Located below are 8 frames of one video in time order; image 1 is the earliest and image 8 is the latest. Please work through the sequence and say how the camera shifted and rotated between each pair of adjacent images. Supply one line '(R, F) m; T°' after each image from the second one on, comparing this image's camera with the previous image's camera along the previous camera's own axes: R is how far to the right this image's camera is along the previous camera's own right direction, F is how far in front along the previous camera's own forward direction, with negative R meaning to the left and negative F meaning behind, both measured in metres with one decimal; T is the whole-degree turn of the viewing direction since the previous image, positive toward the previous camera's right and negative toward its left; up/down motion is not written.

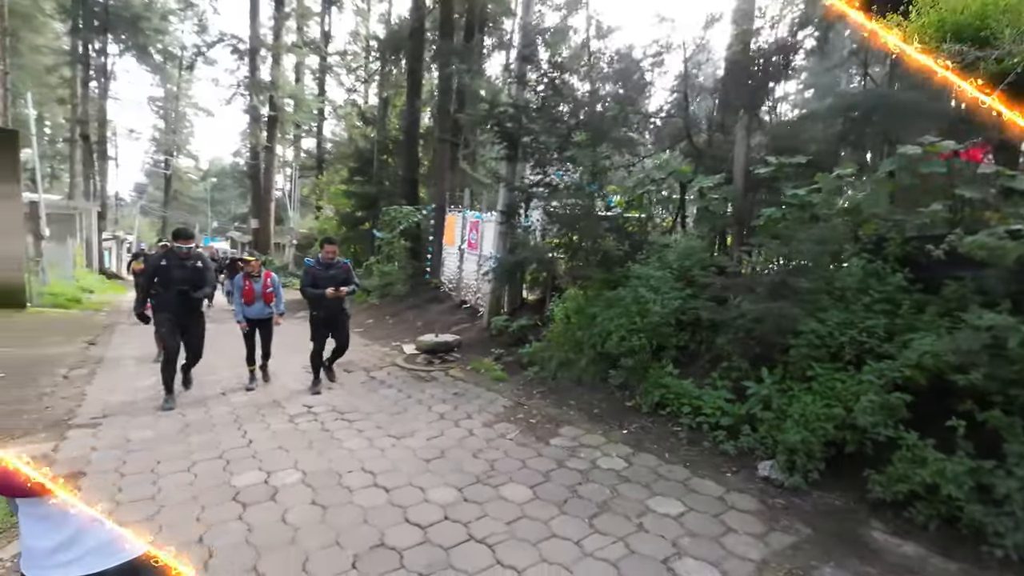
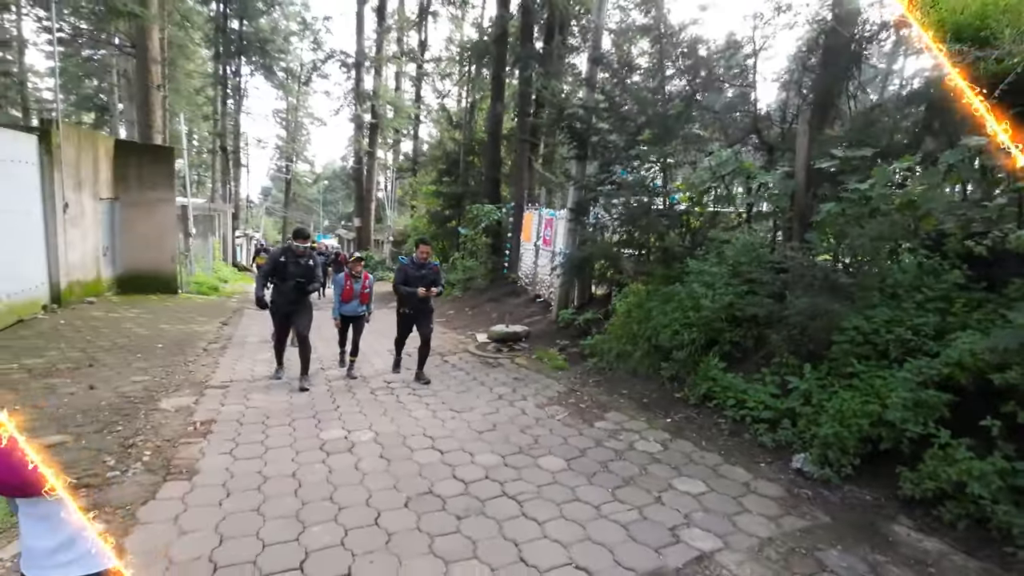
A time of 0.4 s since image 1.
(+0.4, -0.4) m; -11°
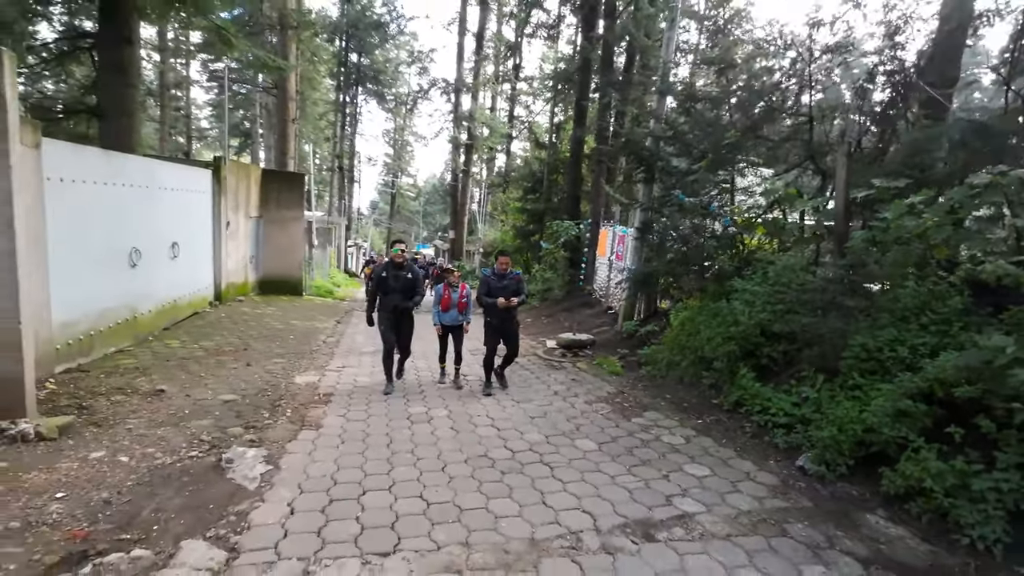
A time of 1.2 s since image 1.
(+0.4, -0.9) m; -11°
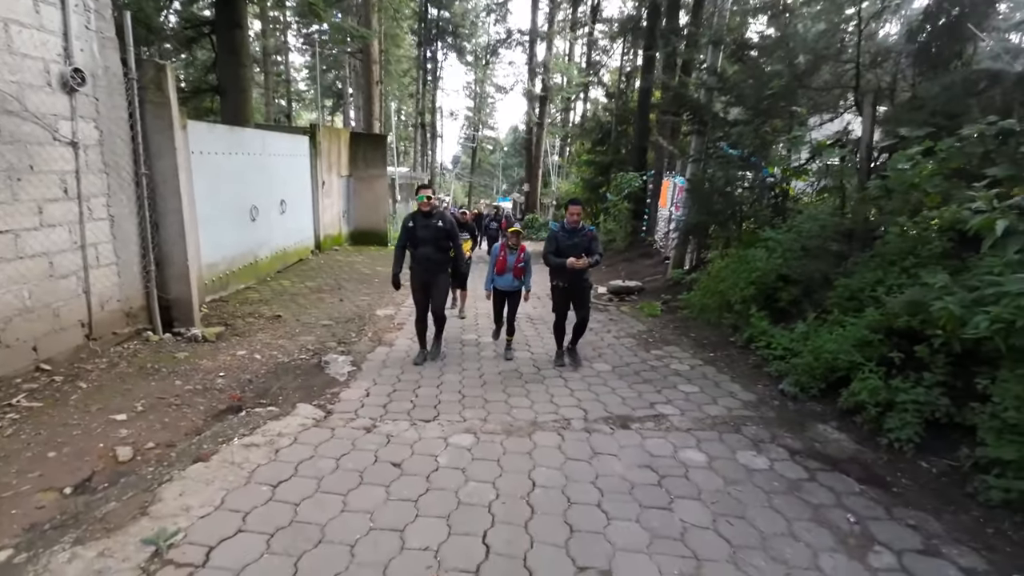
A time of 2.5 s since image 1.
(+0.6, -0.9) m; -10°
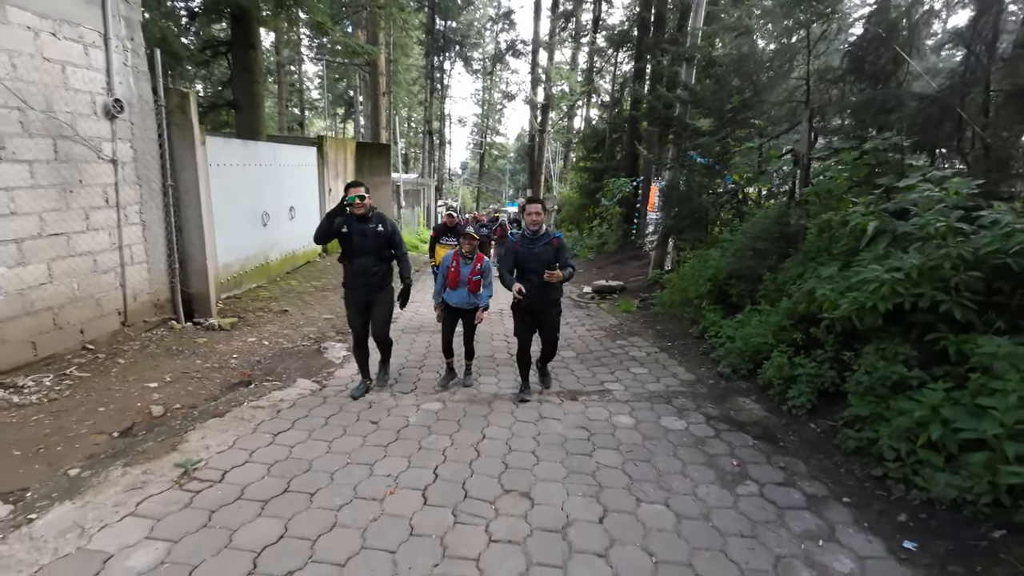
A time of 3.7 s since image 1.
(+0.4, -0.7) m; -1°
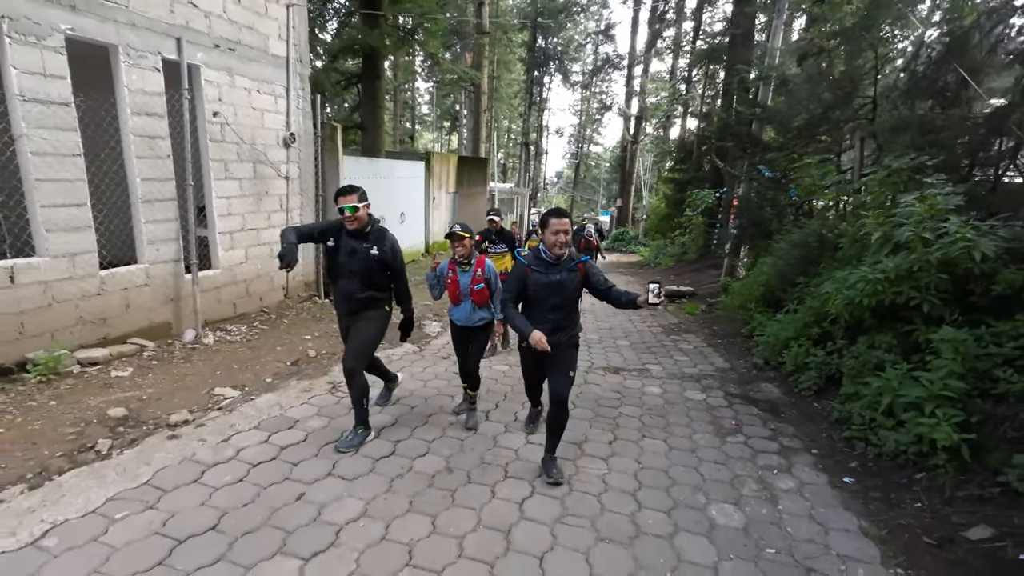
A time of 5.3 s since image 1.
(+0.4, -1.2) m; -11°
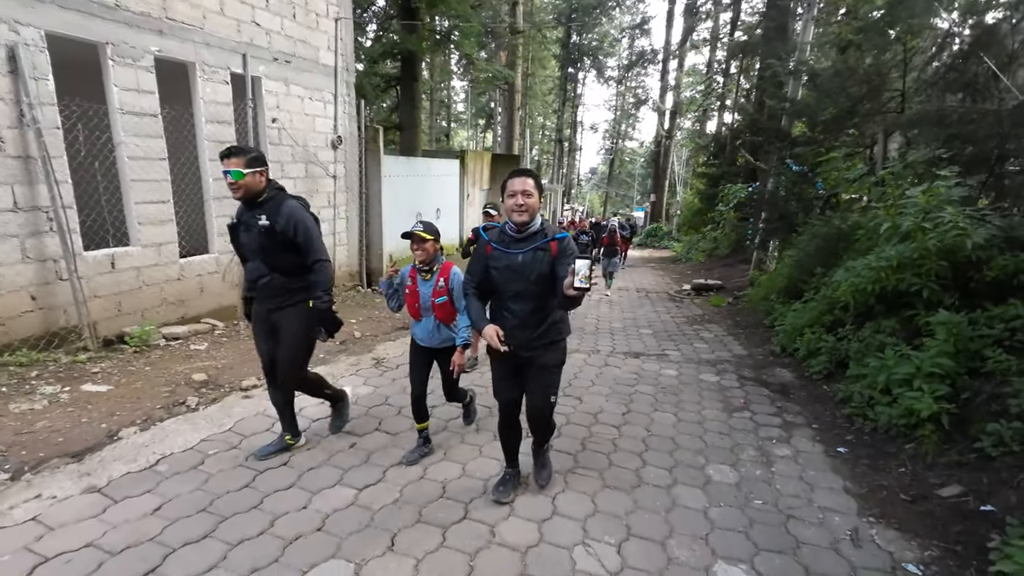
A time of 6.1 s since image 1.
(+0.1, -0.5) m; -4°
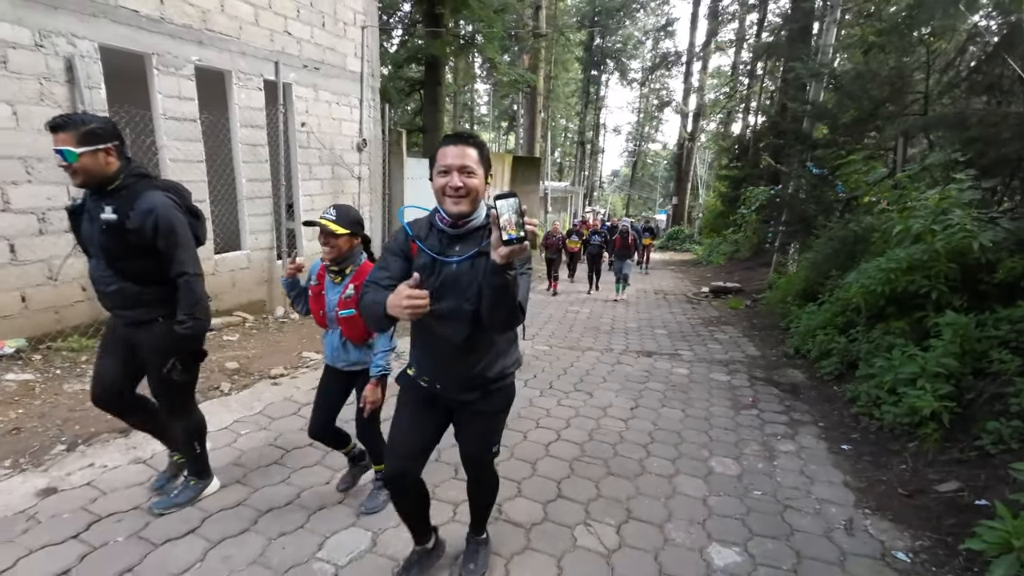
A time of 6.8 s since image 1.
(+0.1, -0.2) m; -2°
